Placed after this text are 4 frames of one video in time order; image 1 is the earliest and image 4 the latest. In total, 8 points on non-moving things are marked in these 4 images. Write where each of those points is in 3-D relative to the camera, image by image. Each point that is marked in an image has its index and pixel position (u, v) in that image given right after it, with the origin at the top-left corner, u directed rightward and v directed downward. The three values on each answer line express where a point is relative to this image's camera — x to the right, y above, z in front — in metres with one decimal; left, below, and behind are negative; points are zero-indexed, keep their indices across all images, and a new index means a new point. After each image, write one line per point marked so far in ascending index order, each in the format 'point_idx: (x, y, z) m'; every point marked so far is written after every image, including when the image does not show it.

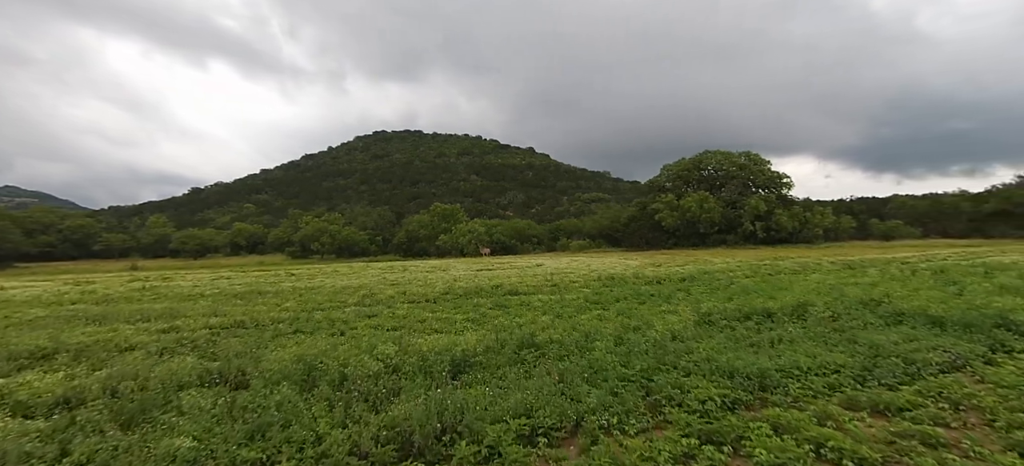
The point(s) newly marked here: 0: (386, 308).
0: (-5.2, -3.1, +20.0) m
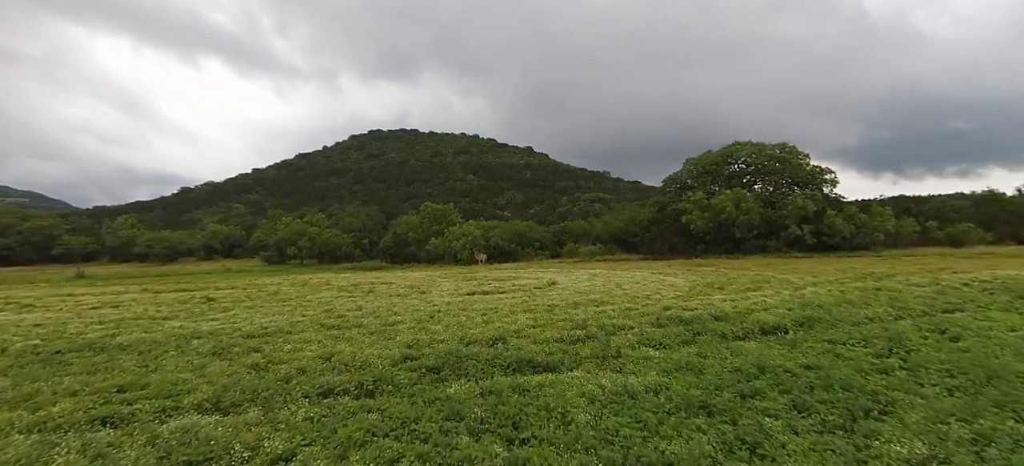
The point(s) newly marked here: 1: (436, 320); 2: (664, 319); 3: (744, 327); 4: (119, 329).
0: (-4.9, -3.6, +9.2) m
1: (-3.0, -3.4, +19.4) m
2: (+5.6, -3.2, +18.0) m
3: (+7.8, -3.2, +16.4) m
4: (-16.0, -3.9, +19.9) m
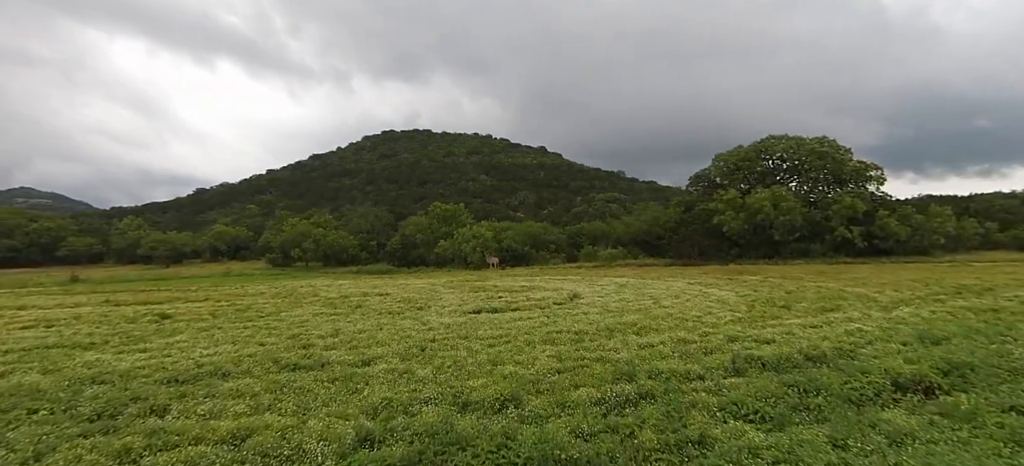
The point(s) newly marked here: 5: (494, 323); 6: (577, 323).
0: (-4.7, -3.8, +4.3) m
1: (-2.6, -3.7, +14.4) m
2: (+6.0, -3.4, +12.8) m
3: (+8.2, -3.4, +11.2) m
4: (-15.5, -4.1, +15.3) m
5: (-0.7, -3.6, +19.8) m
6: (+2.6, -3.5, +19.0) m
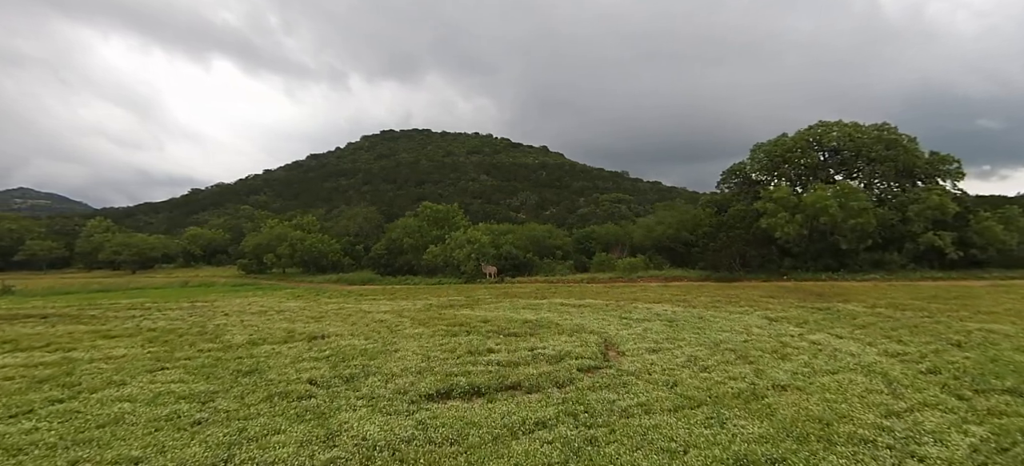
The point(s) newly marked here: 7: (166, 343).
0: (-4.9, -4.3, -6.0) m
1: (-2.7, -4.1, +4.1) m
2: (+5.8, -3.9, +2.5) m
3: (+8.0, -3.9, +0.8) m
4: (-15.7, -4.6, +5.0) m
5: (-0.9, -4.1, +9.4) m
6: (+2.4, -4.0, +8.7) m
7: (-14.1, -4.6, +20.0) m
